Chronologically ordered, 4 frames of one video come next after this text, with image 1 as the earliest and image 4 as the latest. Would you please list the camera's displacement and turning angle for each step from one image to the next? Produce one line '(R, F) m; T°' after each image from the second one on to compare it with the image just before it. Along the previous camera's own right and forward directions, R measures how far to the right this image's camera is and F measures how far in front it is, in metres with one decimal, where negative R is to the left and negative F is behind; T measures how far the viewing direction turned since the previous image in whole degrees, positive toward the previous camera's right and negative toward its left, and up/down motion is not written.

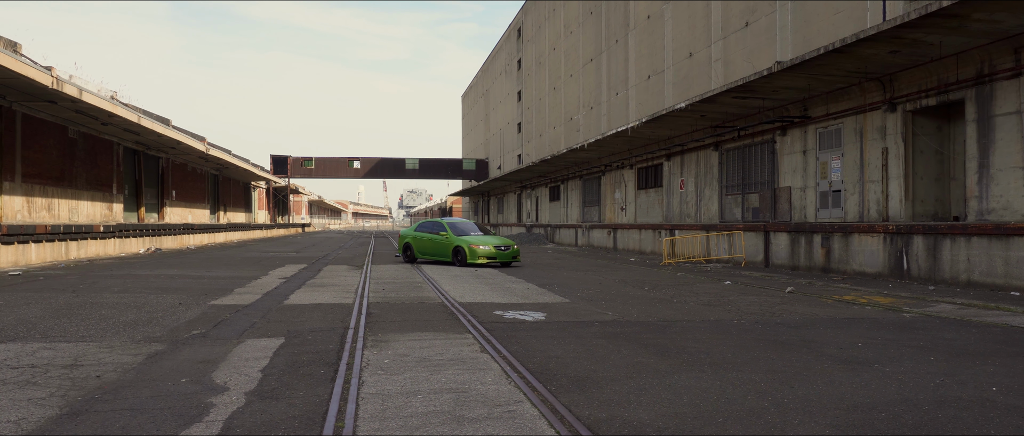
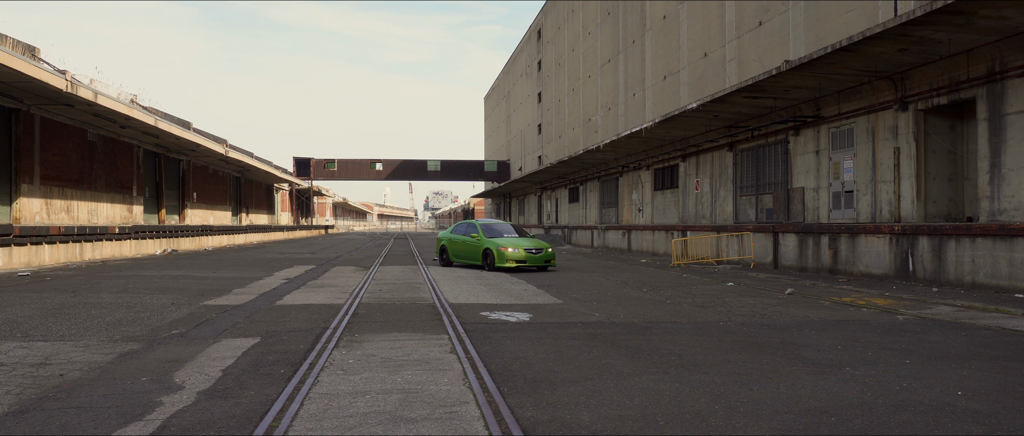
(+0.4, 0.0) m; -2°
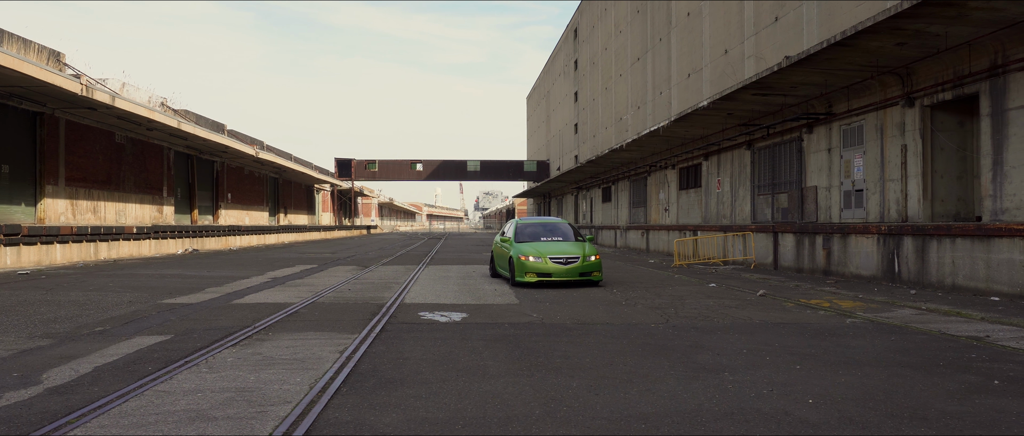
(+1.2, +0.1) m; -3°
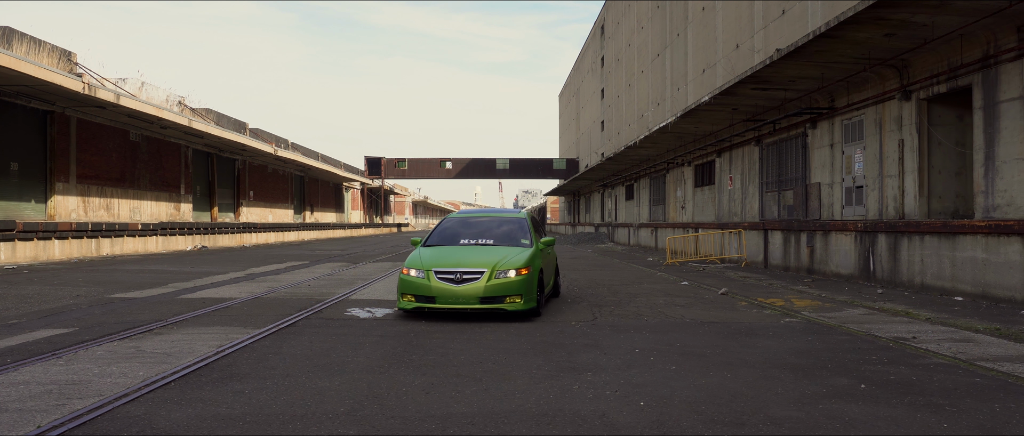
(+1.2, +0.2) m; -2°
